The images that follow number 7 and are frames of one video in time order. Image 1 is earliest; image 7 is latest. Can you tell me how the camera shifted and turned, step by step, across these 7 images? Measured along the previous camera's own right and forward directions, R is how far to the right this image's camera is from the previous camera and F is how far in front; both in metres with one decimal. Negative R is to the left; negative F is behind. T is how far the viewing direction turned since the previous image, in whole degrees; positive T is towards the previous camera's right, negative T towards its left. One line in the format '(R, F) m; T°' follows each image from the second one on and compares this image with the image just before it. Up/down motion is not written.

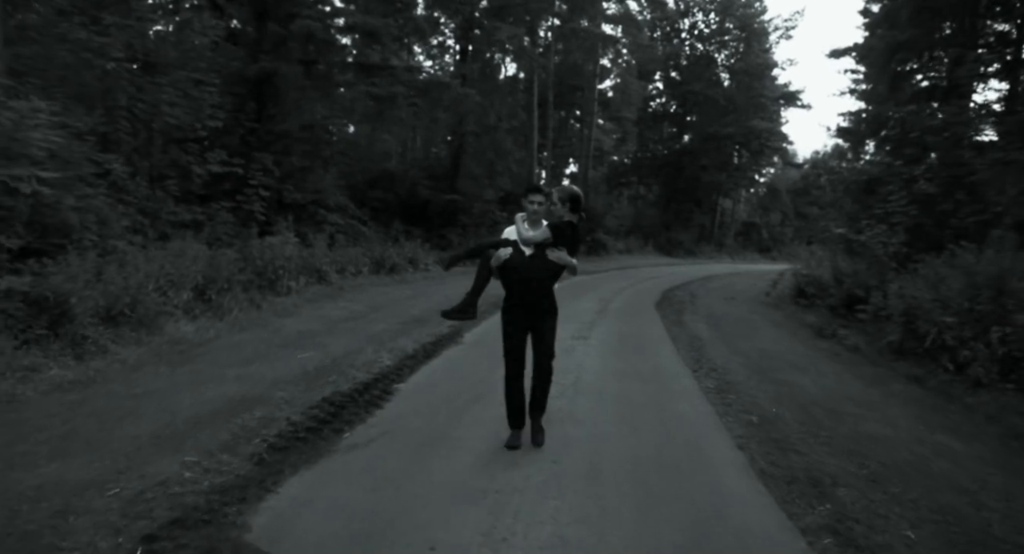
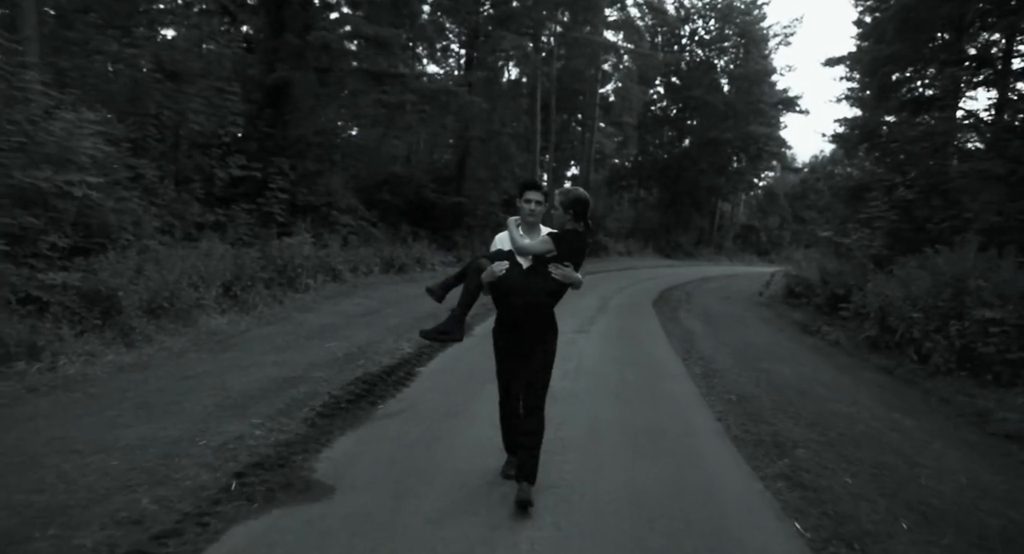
(-0.1, -0.9) m; 0°
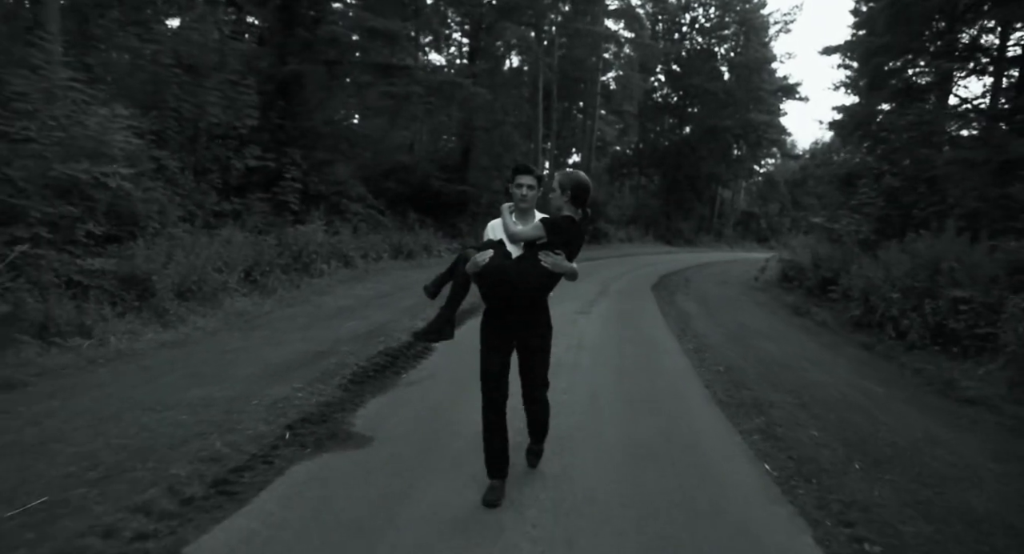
(-0.1, -0.7) m; 0°
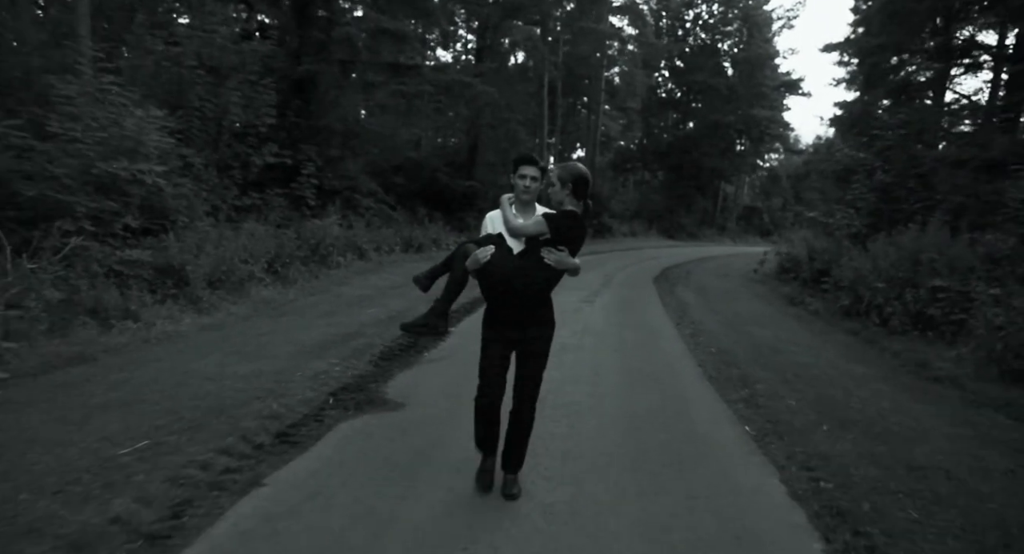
(-0.1, -0.8) m; 0°
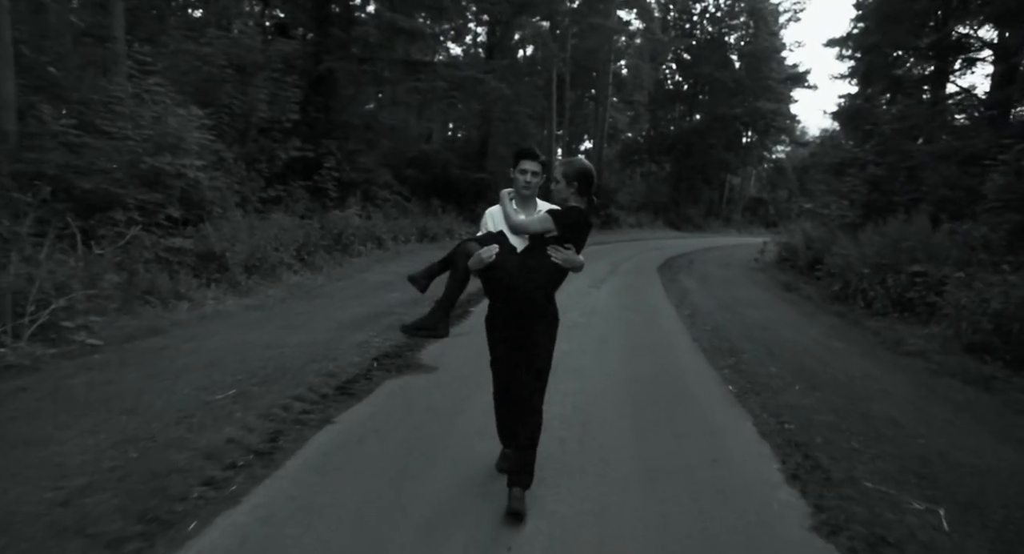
(-0.1, -1.0) m; -1°
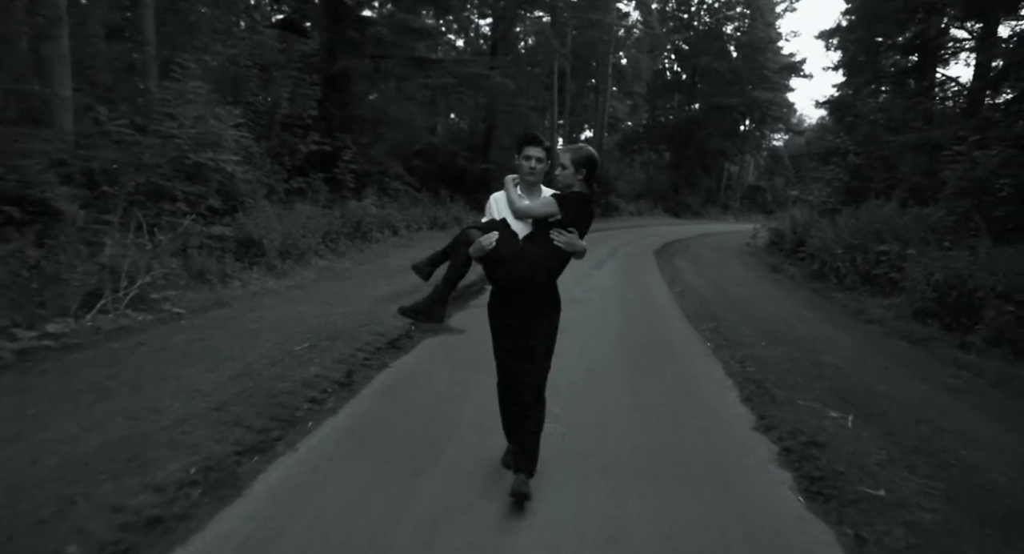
(-0.2, -1.4) m; 0°
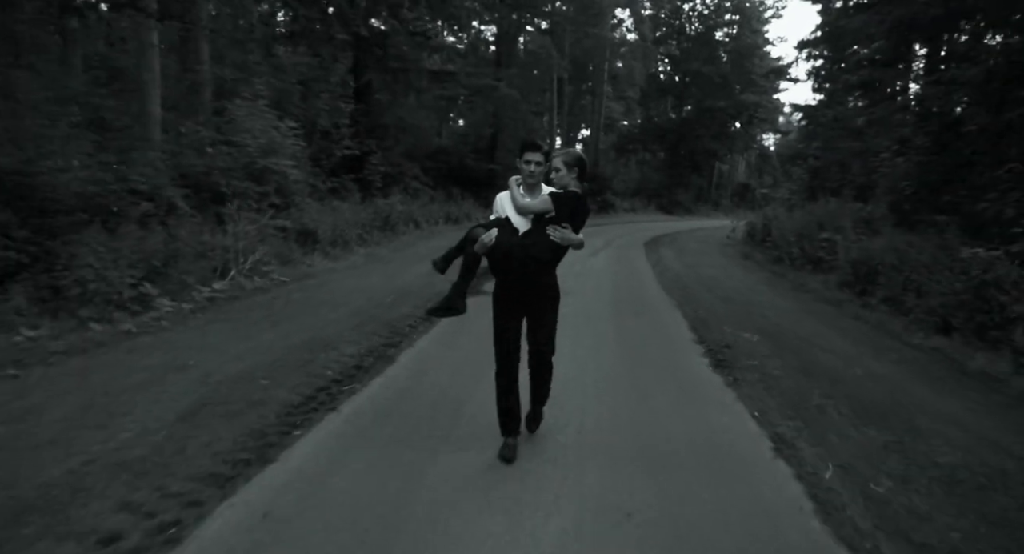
(-0.4, -2.9) m; 0°
